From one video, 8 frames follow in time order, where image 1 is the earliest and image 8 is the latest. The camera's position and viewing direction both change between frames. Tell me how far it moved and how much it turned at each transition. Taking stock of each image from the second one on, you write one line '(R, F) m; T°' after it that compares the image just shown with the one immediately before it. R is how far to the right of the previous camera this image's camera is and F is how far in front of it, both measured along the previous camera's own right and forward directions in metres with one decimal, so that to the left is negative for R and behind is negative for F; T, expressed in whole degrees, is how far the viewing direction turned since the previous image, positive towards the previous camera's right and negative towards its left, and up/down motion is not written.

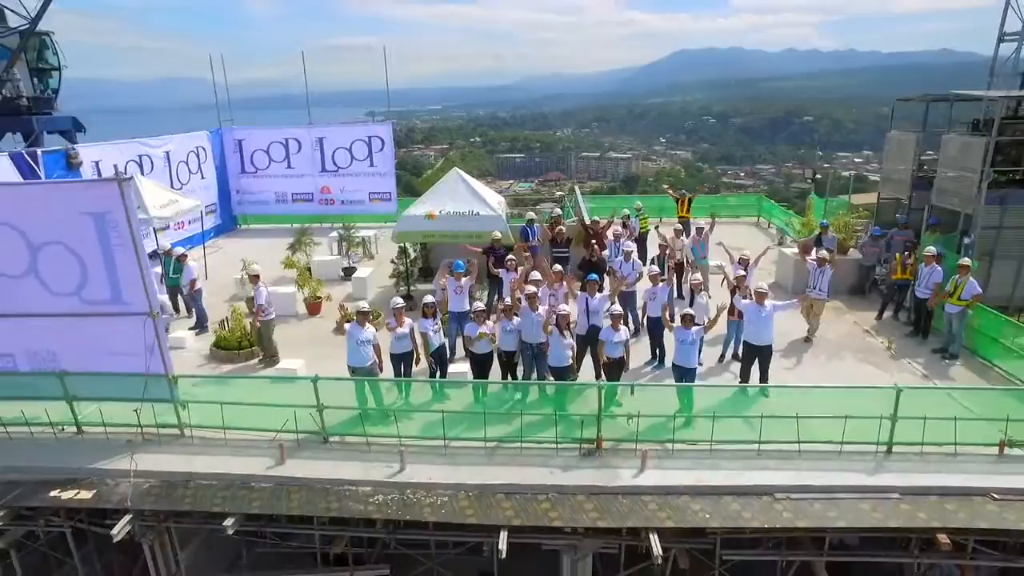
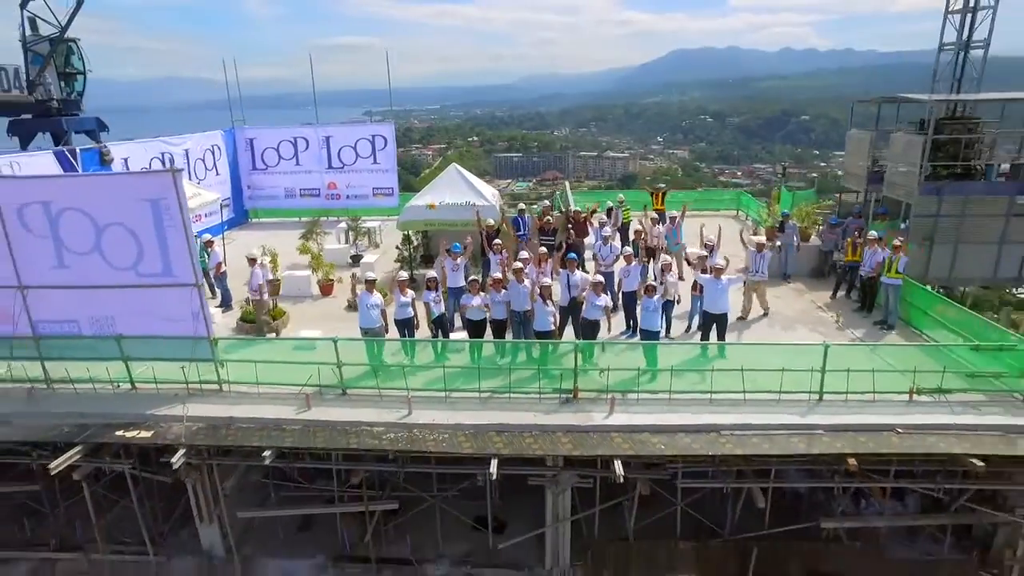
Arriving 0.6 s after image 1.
(+0.1, -0.9) m; 0°
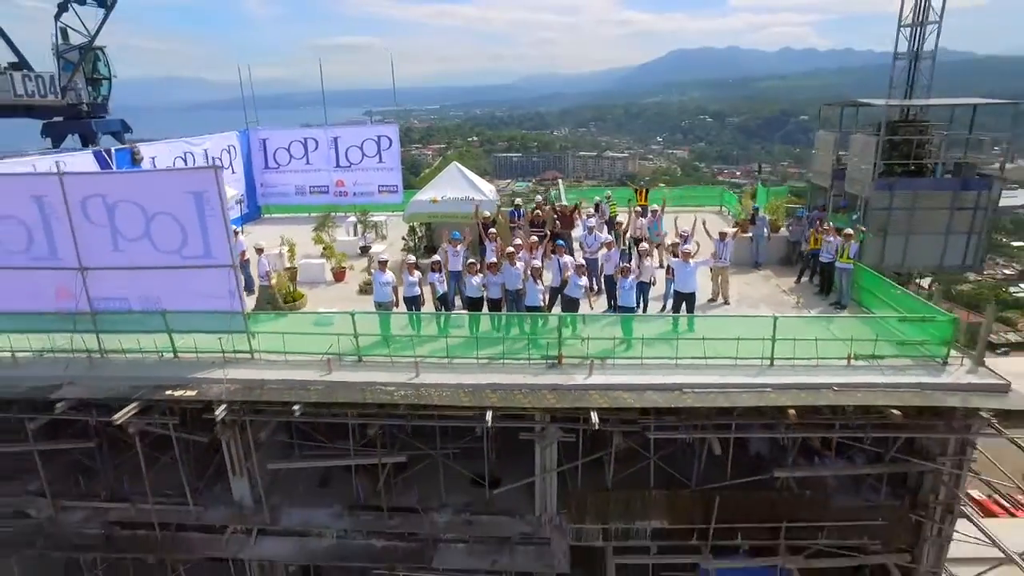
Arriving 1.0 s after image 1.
(+0.1, -1.0) m; 0°
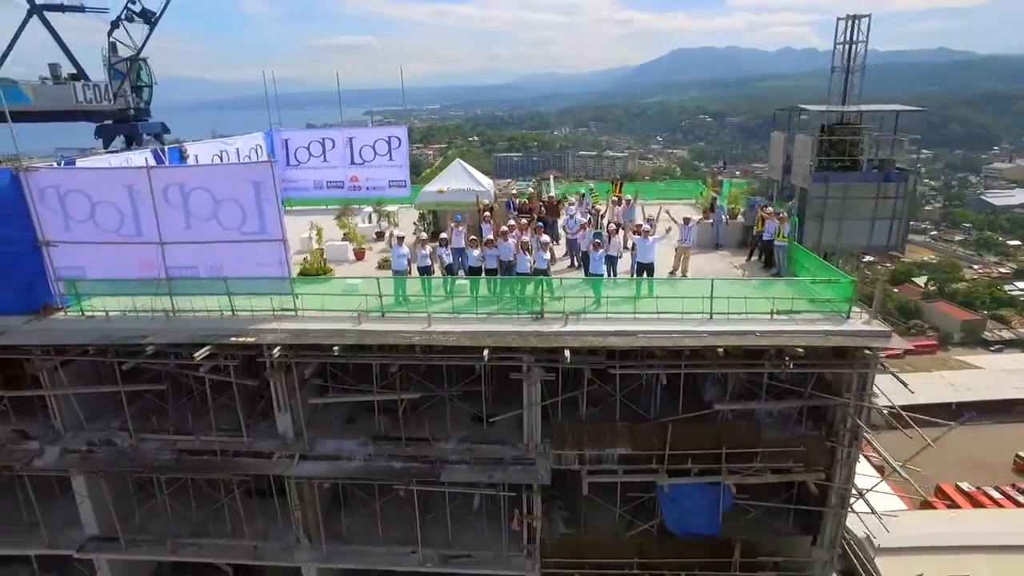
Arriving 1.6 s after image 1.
(+0.1, -1.8) m; 0°
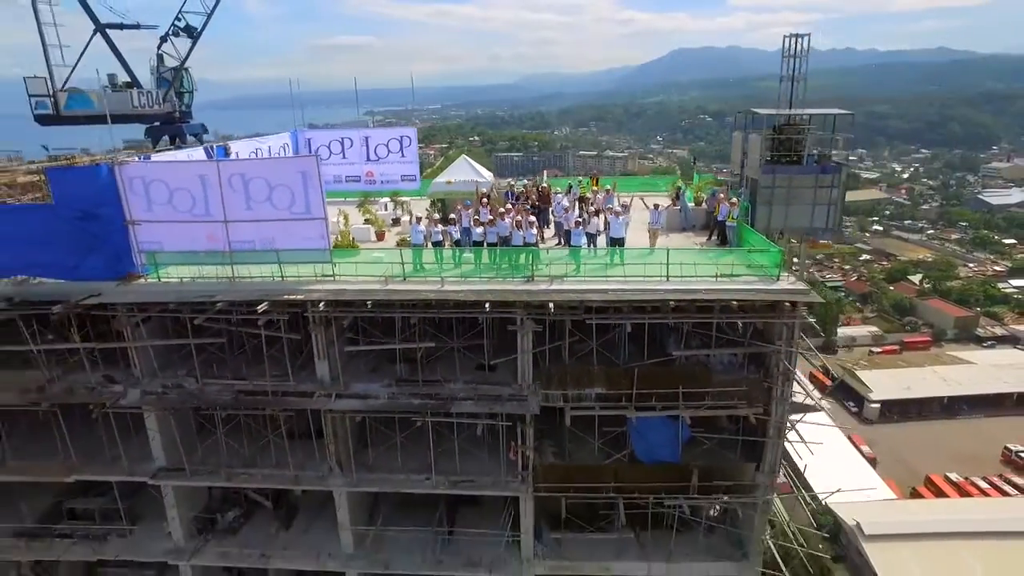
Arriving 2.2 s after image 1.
(+0.1, -2.1) m; 0°
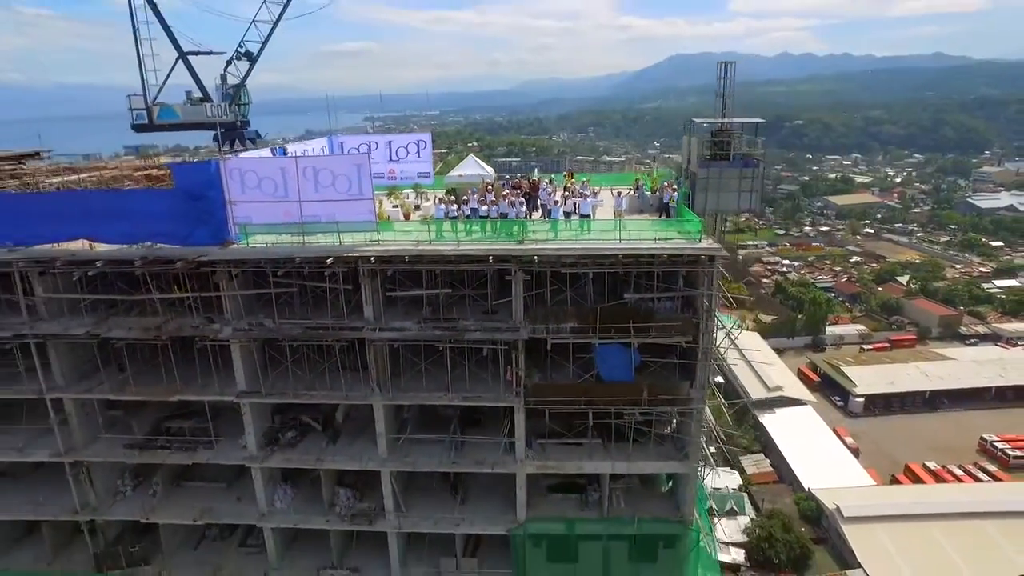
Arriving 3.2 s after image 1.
(+0.1, -4.1) m; 0°
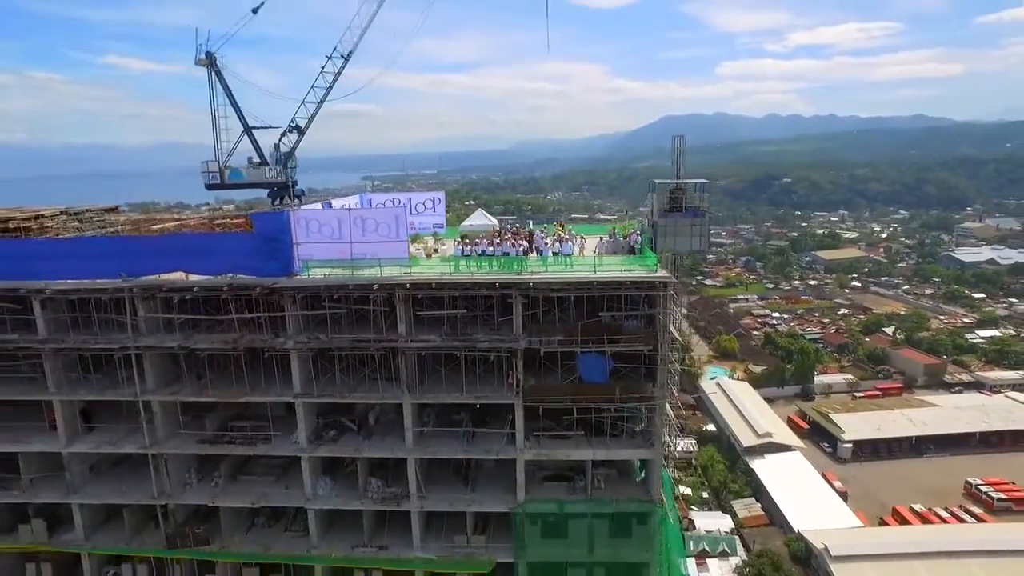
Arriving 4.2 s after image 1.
(-0.1, -4.5) m; 0°
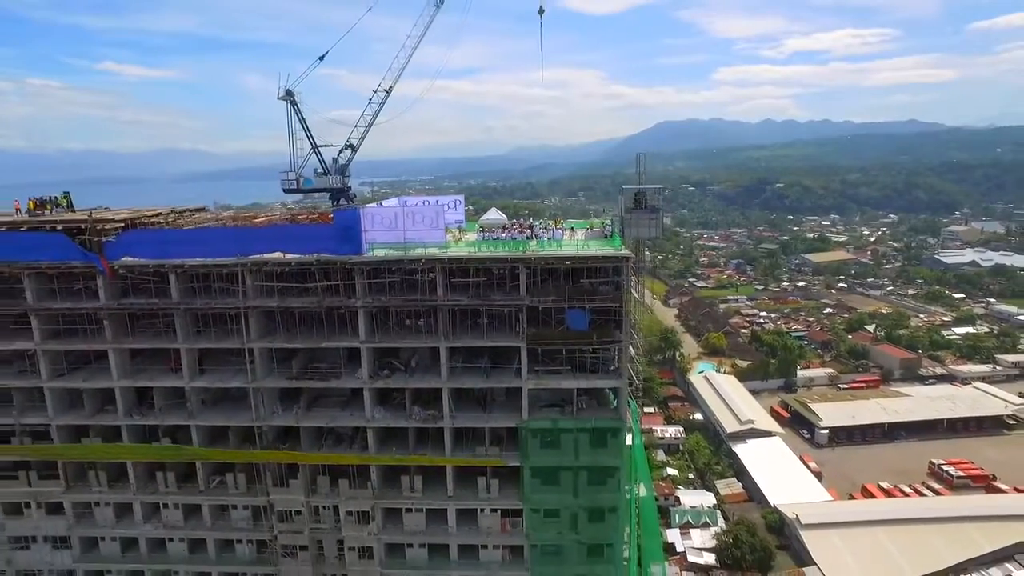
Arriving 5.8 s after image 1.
(-0.4, -7.8) m; 0°
